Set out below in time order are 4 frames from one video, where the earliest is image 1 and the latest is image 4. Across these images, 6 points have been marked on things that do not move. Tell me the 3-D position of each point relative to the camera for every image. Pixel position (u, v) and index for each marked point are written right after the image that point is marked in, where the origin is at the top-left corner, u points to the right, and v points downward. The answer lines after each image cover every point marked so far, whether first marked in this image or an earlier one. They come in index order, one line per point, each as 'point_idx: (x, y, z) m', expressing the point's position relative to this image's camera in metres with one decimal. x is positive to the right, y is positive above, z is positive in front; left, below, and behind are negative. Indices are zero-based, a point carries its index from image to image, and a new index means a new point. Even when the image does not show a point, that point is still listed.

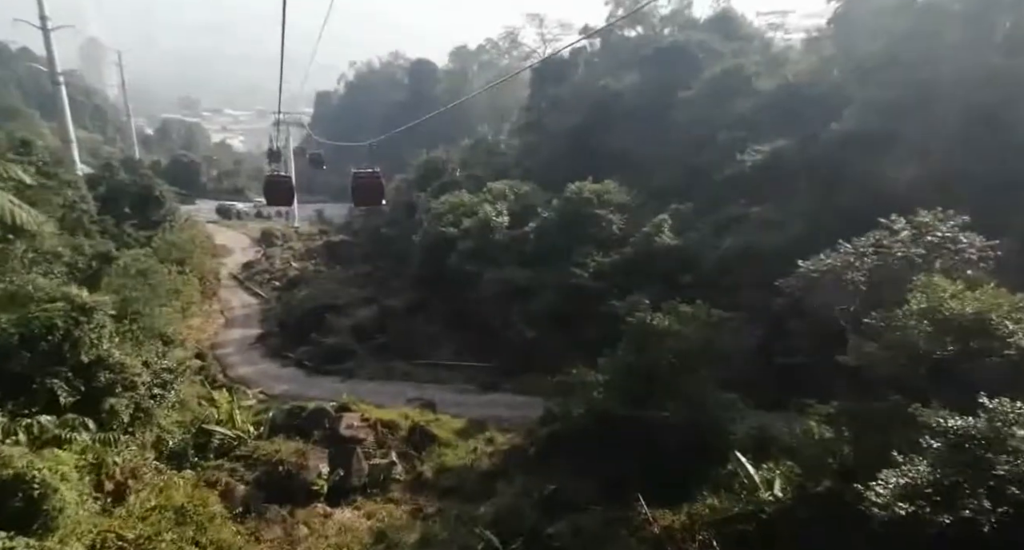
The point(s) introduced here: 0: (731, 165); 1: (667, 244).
0: (+4.7, +2.4, +15.3) m
1: (+2.9, +0.6, +13.6) m
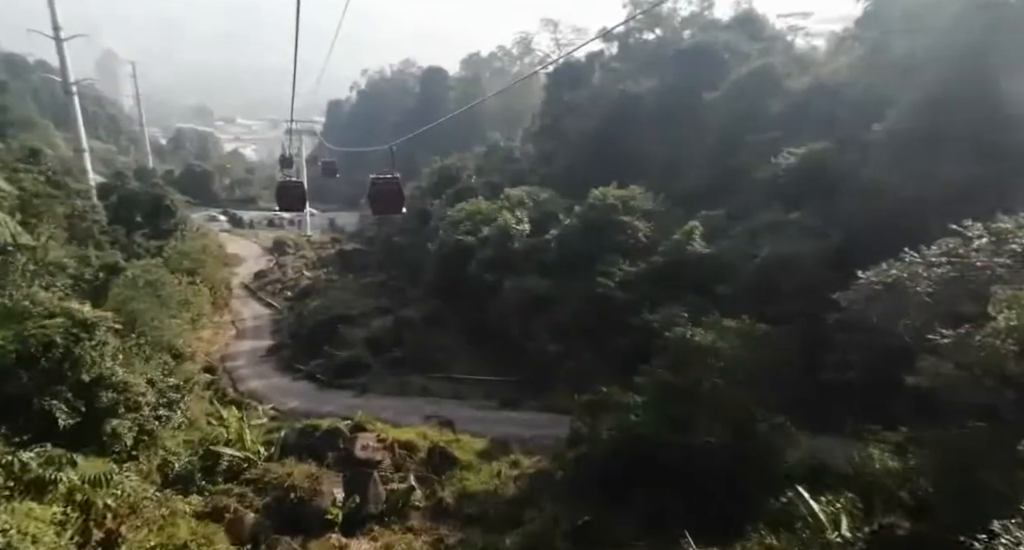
0: (+5.2, +2.2, +14.5) m
1: (+3.4, +0.4, +12.9) m
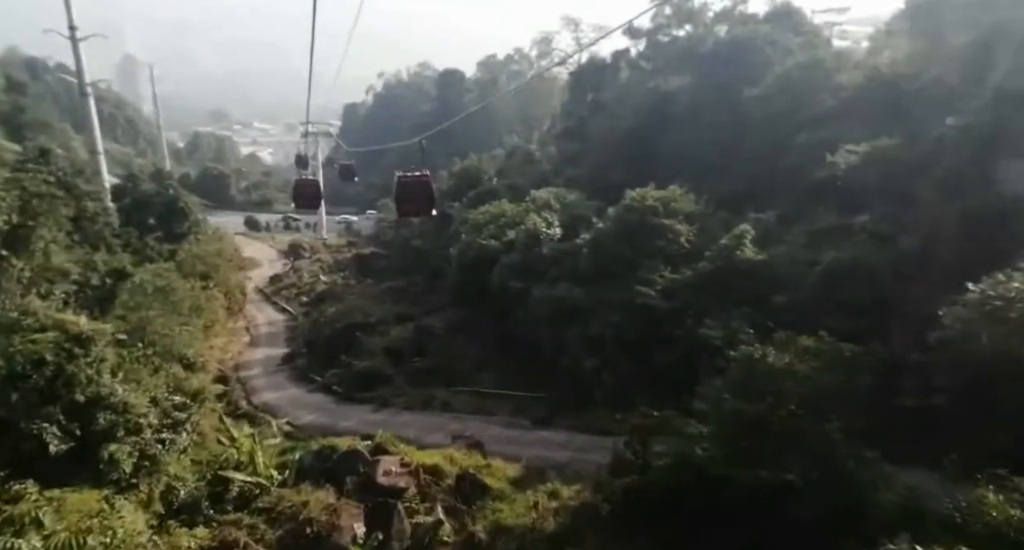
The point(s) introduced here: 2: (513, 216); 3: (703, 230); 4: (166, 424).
0: (+5.8, +2.0, +13.4) m
1: (+3.9, +0.3, +11.8) m
2: (0.0, +1.5, +17.9) m
3: (+3.7, +0.9, +13.9) m
4: (-4.8, -2.0, +9.9) m
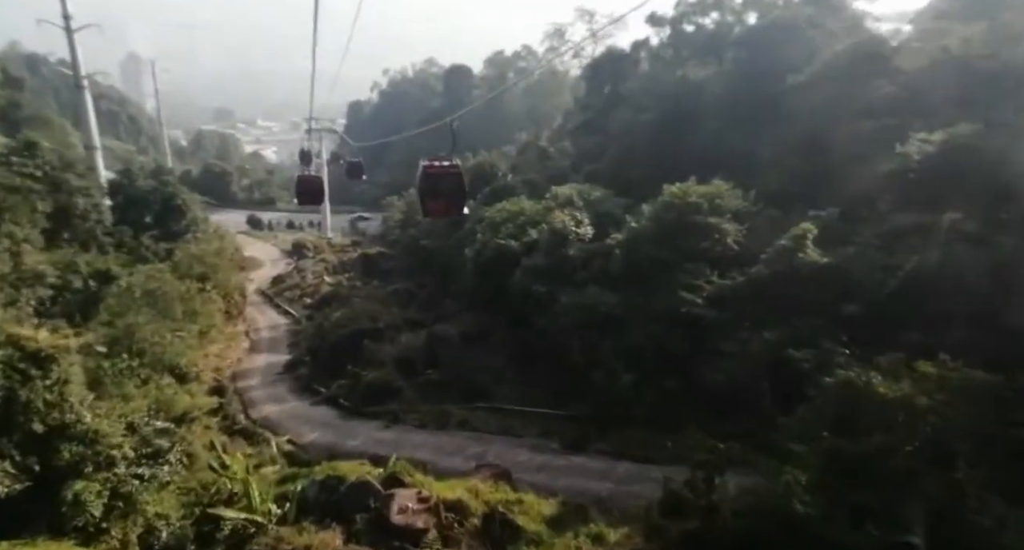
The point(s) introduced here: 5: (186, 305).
0: (+6.2, +1.9, +11.9) m
1: (+4.4, +0.2, +10.3) m
2: (+0.5, +1.4, +16.4) m
3: (+4.2, +0.8, +12.5) m
4: (-4.3, -2.1, +8.5) m
5: (-6.8, -0.7, +14.7) m
